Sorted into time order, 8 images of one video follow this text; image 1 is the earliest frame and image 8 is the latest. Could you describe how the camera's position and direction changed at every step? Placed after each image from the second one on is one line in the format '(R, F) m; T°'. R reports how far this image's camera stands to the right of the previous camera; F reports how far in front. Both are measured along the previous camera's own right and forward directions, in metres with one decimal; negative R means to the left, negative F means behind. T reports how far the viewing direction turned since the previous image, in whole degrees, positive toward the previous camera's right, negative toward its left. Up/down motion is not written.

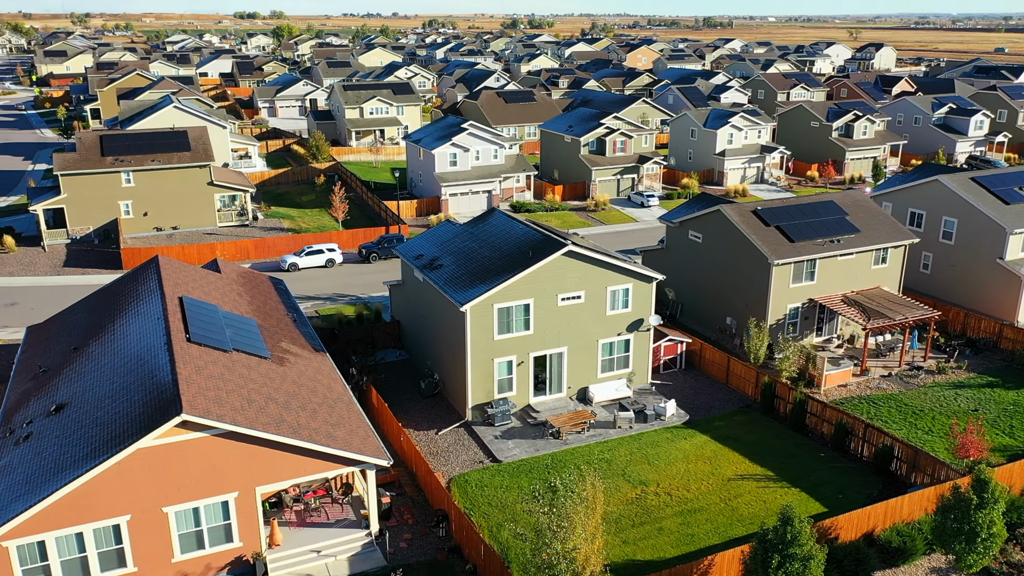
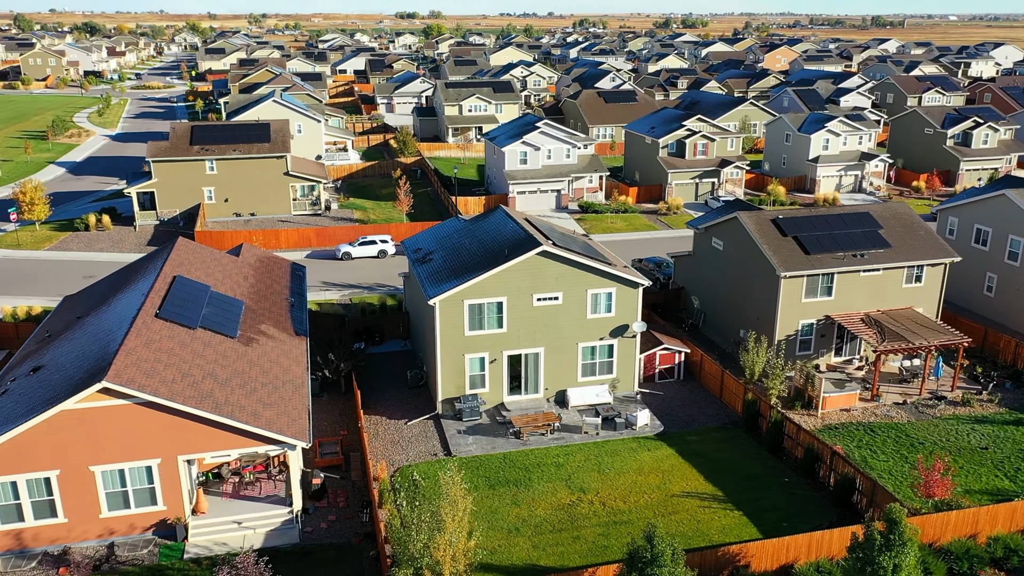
(+5.5, +0.4) m; -10°
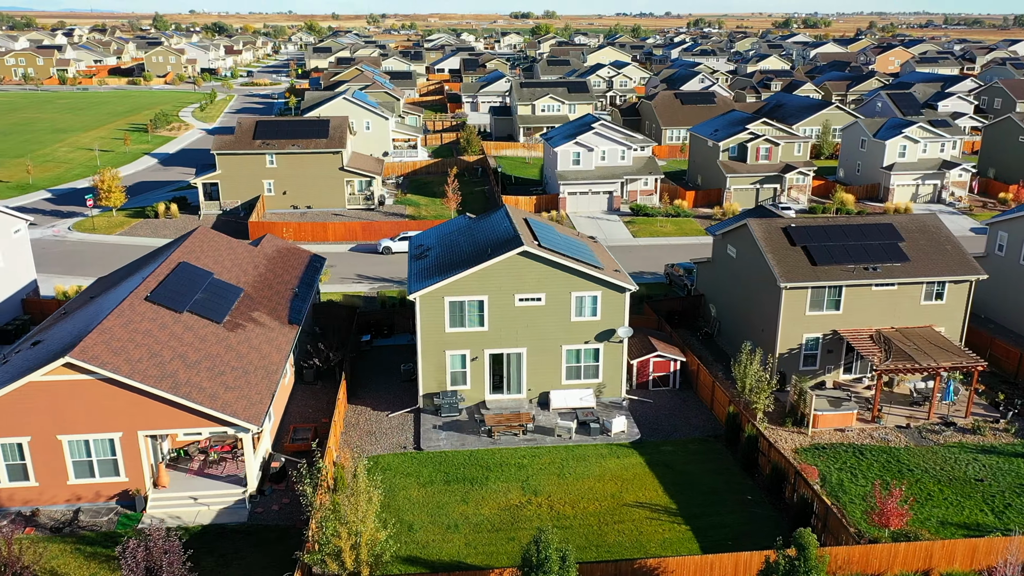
(+4.1, +0.2) m; -7°
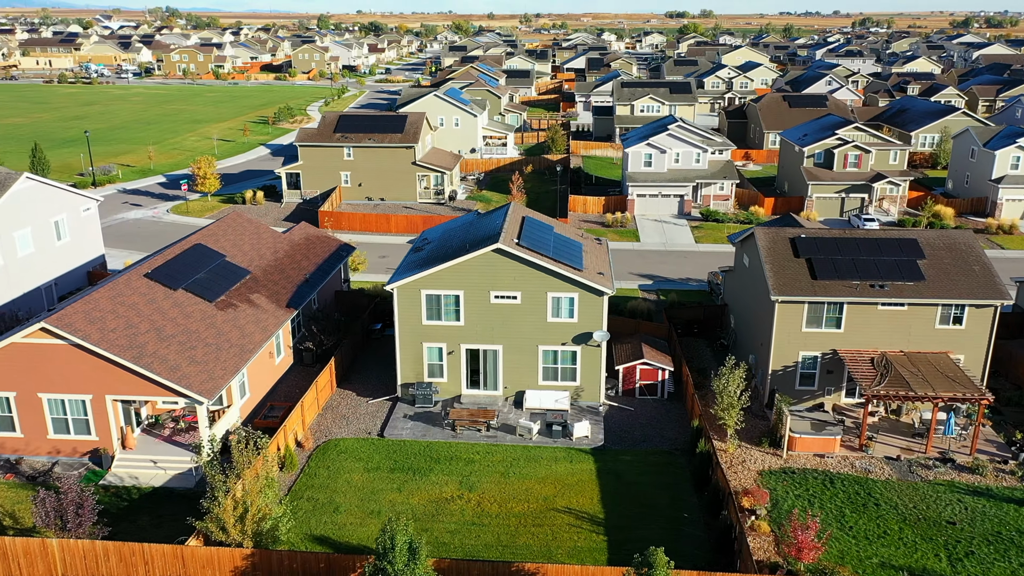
(+5.5, +0.4) m; -10°
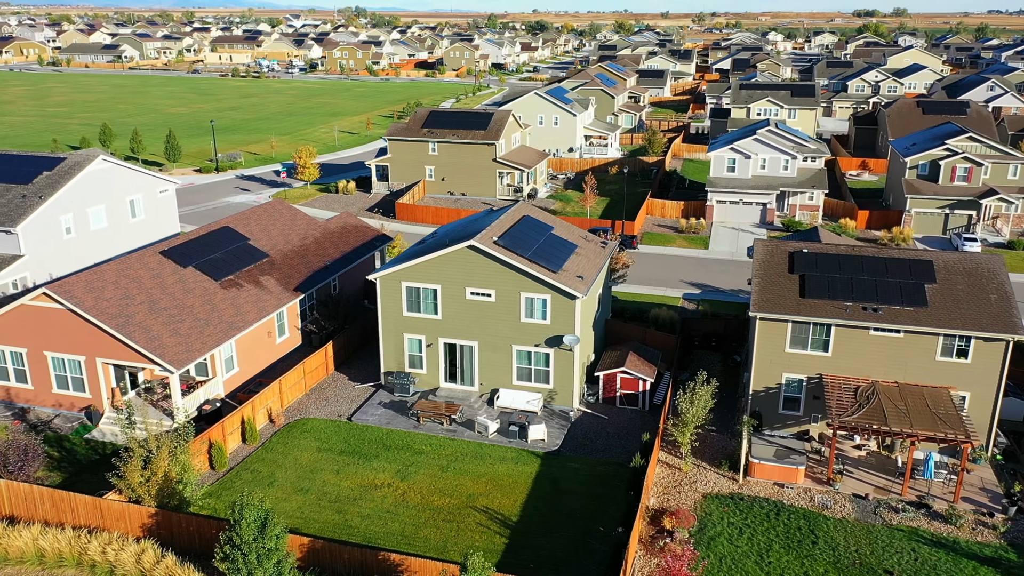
(+6.2, +0.6) m; -11°
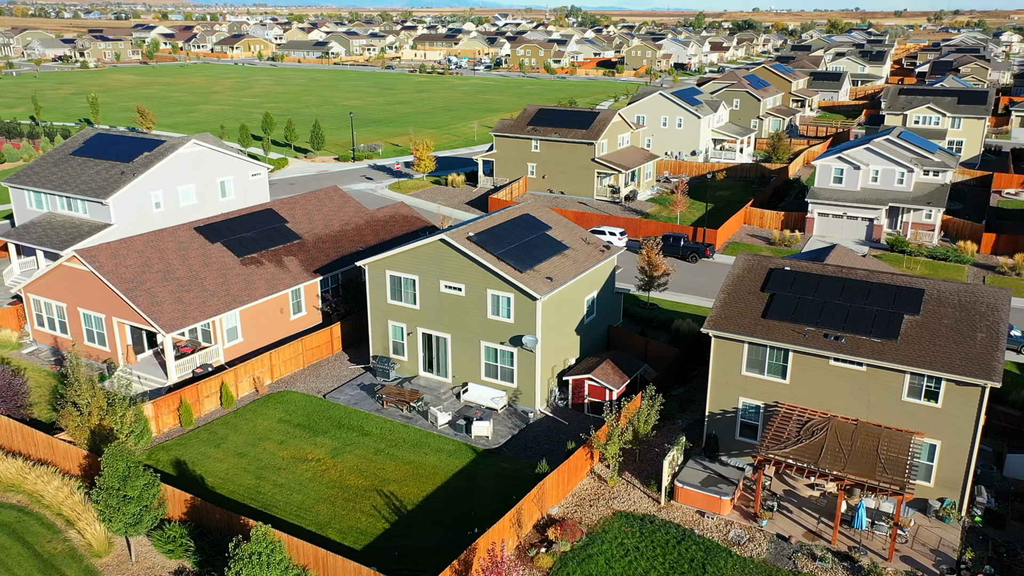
(+7.6, +0.8) m; -13°
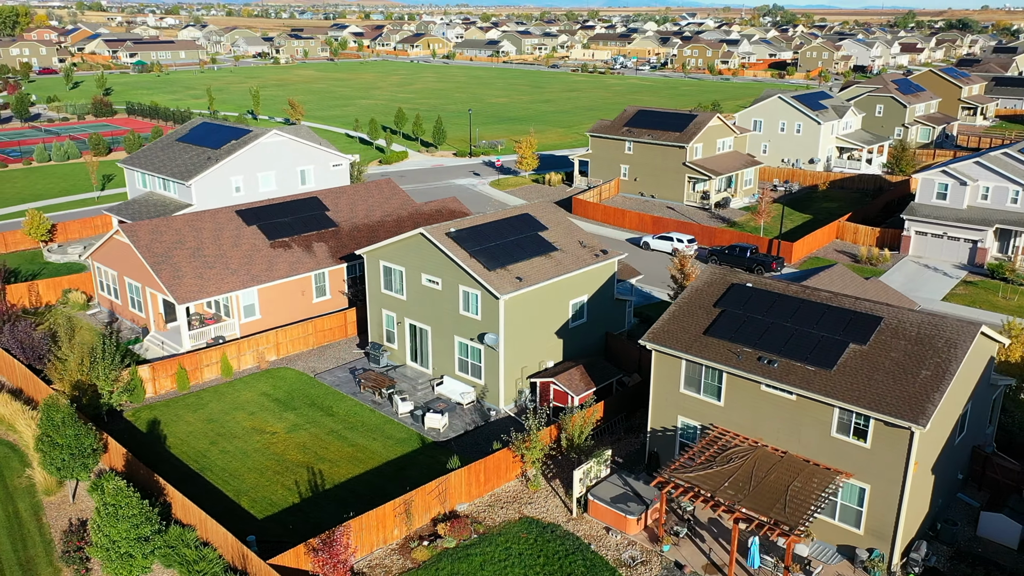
(+6.9, +0.6) m; -12°
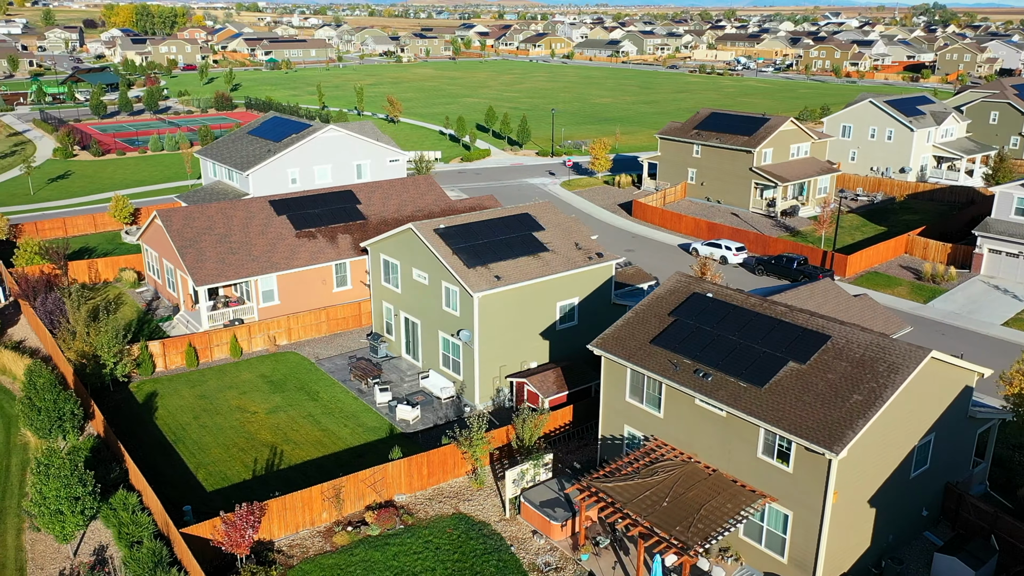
(+4.9, +0.3) m; -9°
